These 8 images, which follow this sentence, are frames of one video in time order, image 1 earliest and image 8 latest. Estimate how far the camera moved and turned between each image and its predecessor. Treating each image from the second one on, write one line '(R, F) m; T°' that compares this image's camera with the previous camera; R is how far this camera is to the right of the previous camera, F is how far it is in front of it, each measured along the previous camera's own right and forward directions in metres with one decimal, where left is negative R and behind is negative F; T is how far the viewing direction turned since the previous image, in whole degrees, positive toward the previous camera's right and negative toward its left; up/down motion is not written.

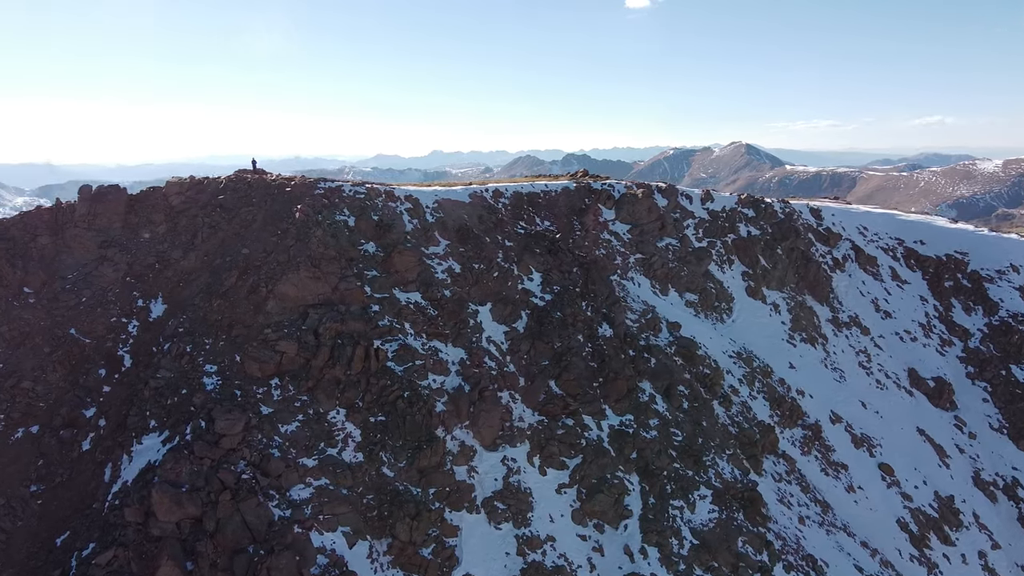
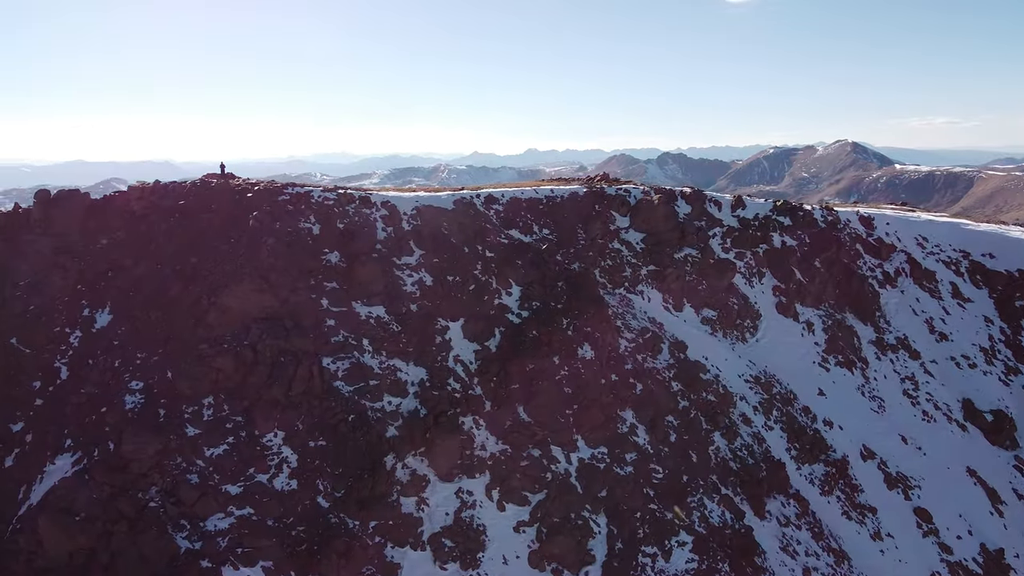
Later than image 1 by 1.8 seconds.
(+5.5, +3.5) m; -6°
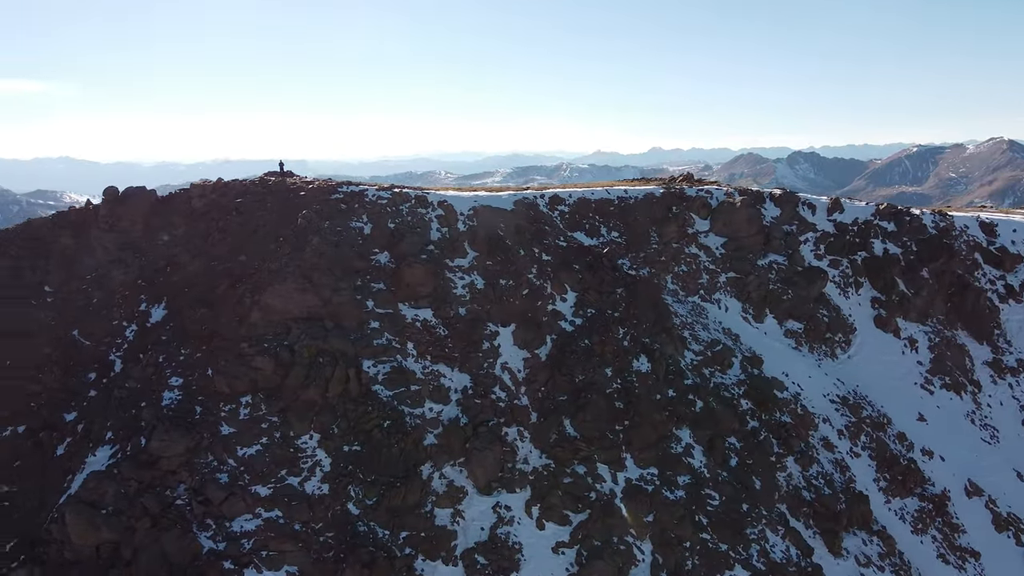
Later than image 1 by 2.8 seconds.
(+2.9, +2.0) m; -8°
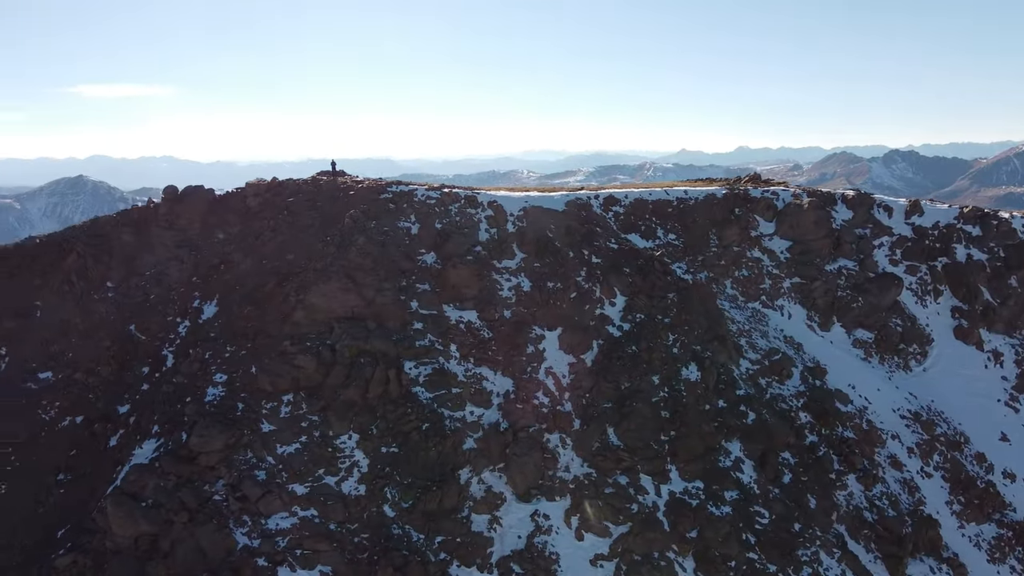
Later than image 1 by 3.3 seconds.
(+1.5, +0.8) m; -6°
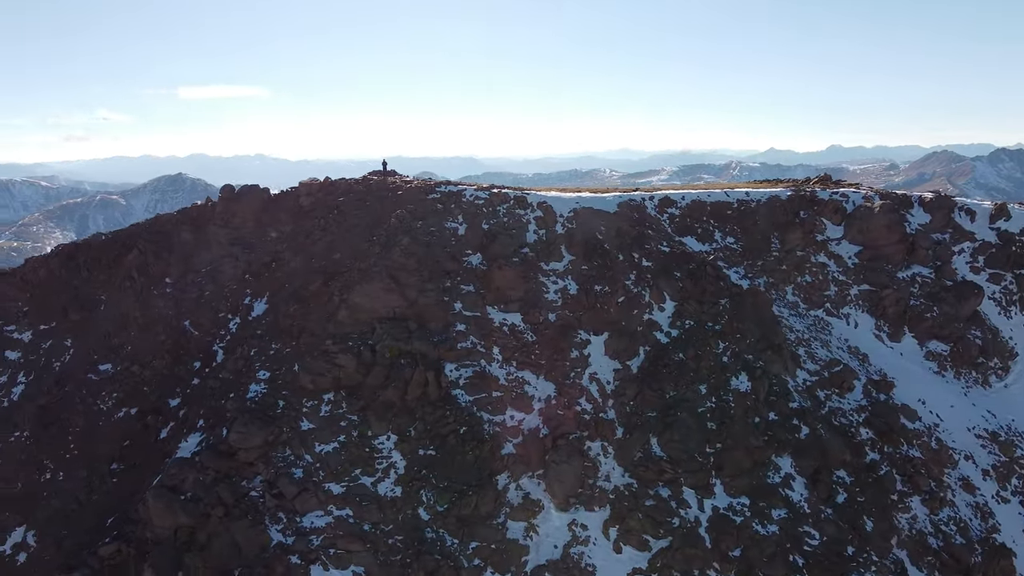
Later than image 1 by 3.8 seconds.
(+1.5, +0.7) m; -6°
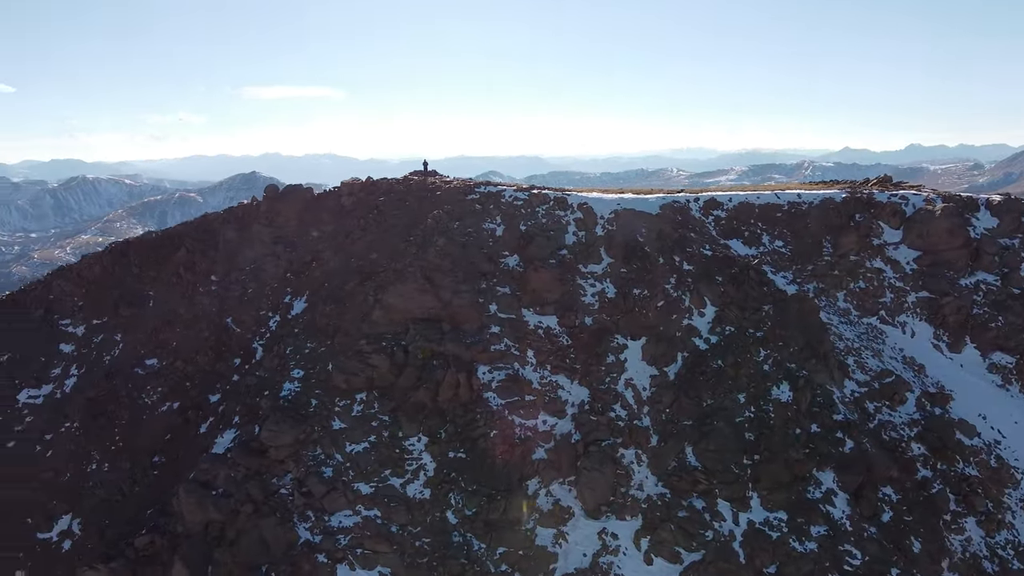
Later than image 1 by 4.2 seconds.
(+1.2, +0.5) m; -5°
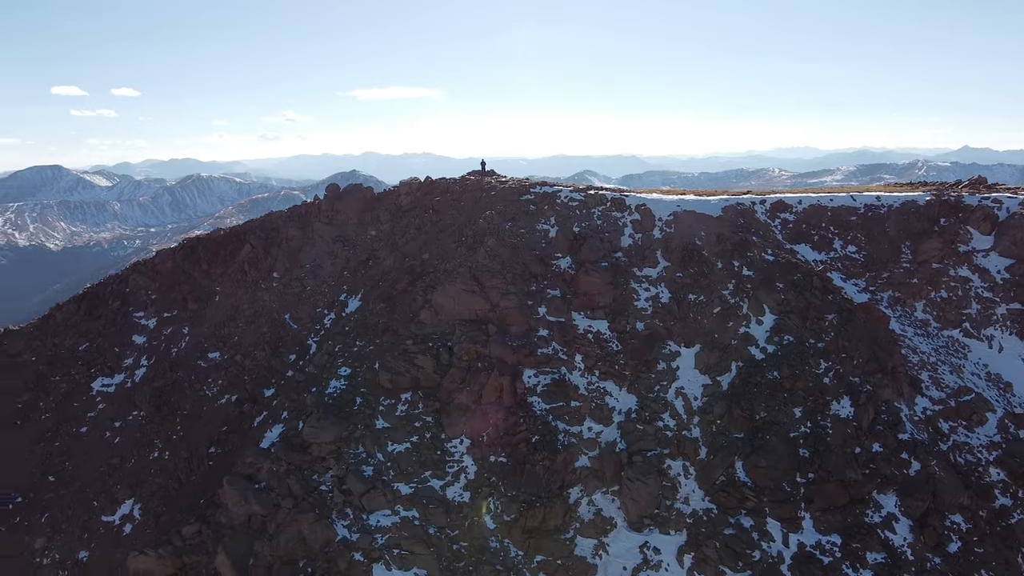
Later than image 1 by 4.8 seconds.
(+1.8, +0.7) m; -7°
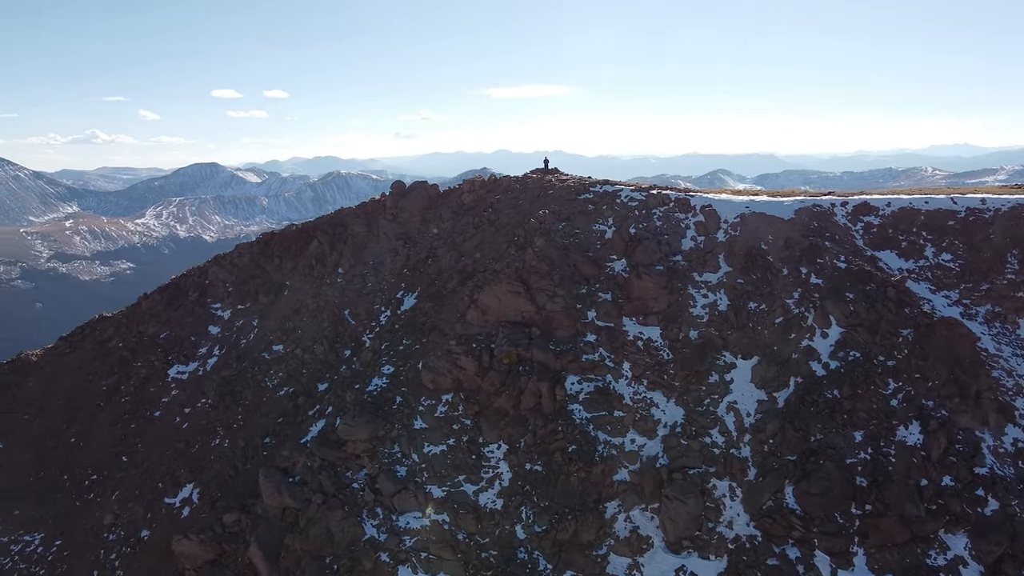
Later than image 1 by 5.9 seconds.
(+3.2, +1.3) m; -9°
